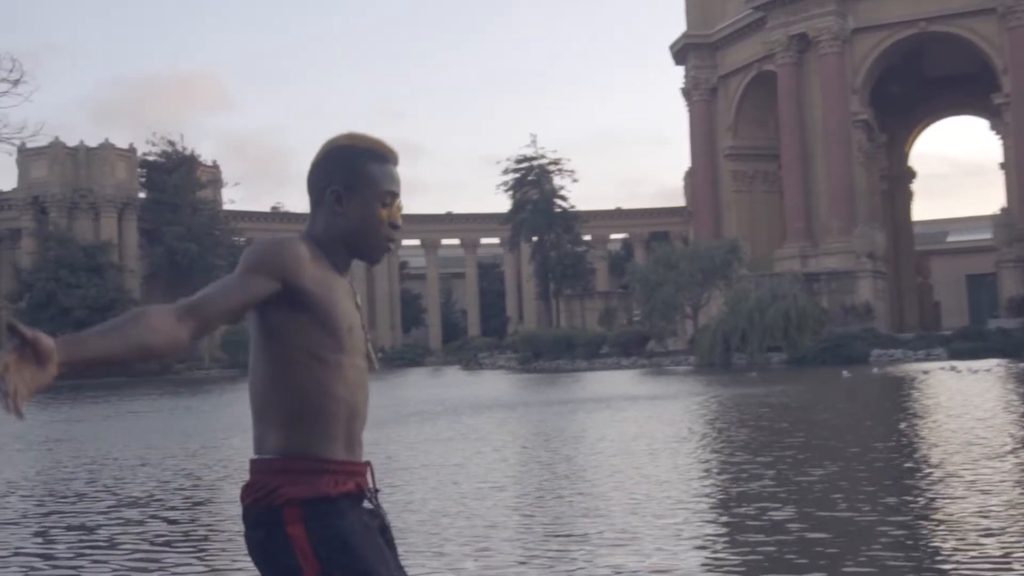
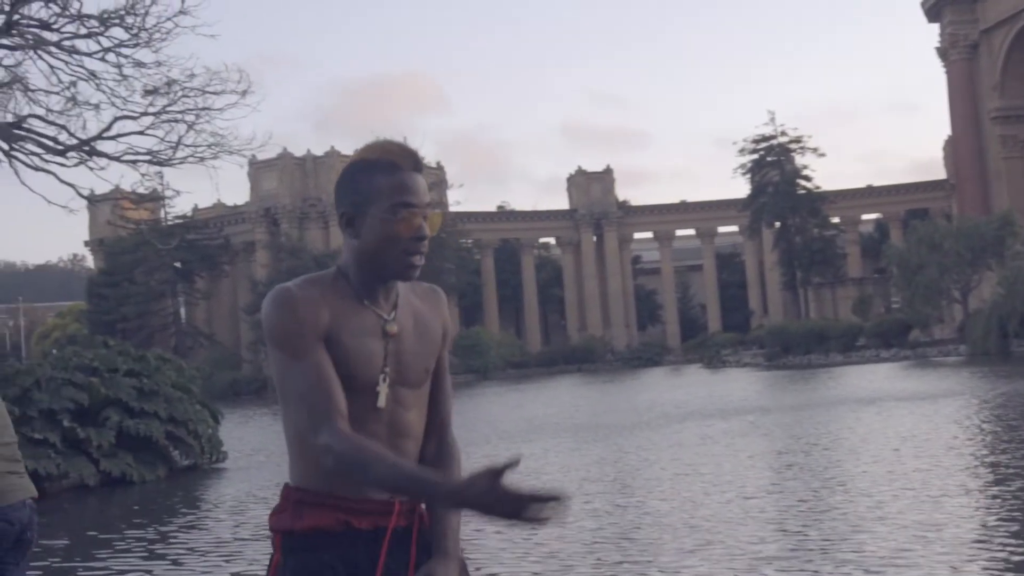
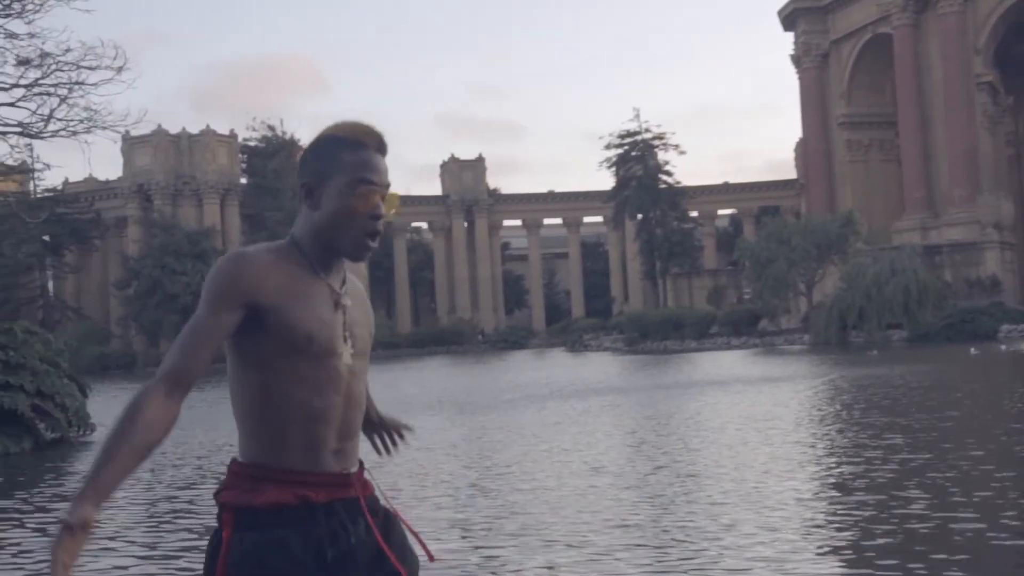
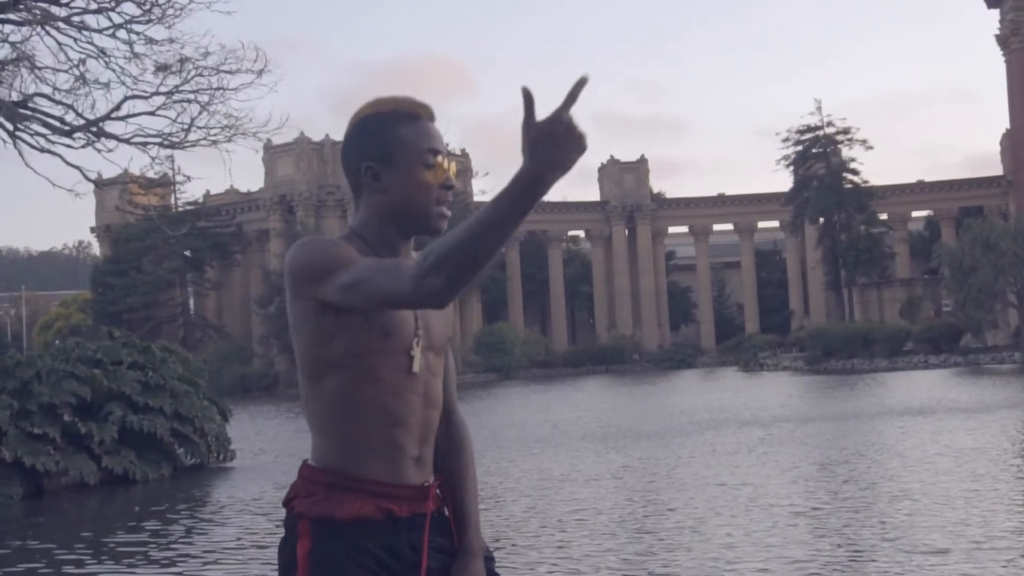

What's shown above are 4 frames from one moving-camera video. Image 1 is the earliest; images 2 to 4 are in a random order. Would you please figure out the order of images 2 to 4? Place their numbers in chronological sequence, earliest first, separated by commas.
3, 2, 4
